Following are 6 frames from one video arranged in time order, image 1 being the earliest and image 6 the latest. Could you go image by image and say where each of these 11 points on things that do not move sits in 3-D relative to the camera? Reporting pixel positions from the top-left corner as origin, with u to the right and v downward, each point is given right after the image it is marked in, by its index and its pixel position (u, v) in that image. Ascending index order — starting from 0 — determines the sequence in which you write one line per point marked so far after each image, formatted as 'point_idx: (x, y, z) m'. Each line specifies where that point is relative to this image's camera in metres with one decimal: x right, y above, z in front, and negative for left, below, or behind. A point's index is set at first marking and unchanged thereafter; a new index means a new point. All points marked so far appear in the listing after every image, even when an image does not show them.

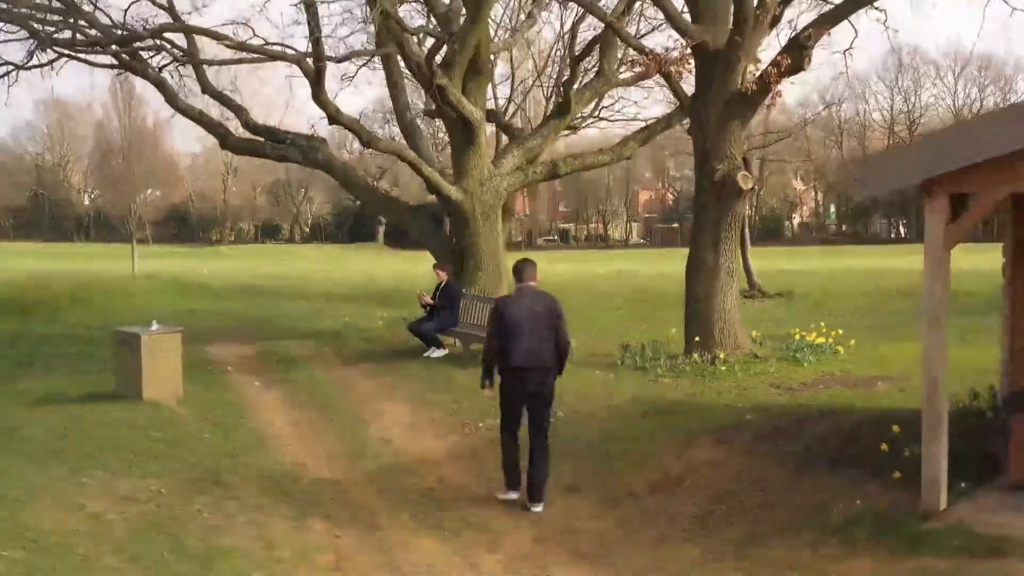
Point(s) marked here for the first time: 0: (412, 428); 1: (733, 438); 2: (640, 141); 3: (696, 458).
0: (-0.8, -1.2, +10.9) m
1: (+1.6, -1.1, +9.5) m
2: (+1.8, +2.1, +18.3) m
3: (+1.2, -1.1, +8.9) m
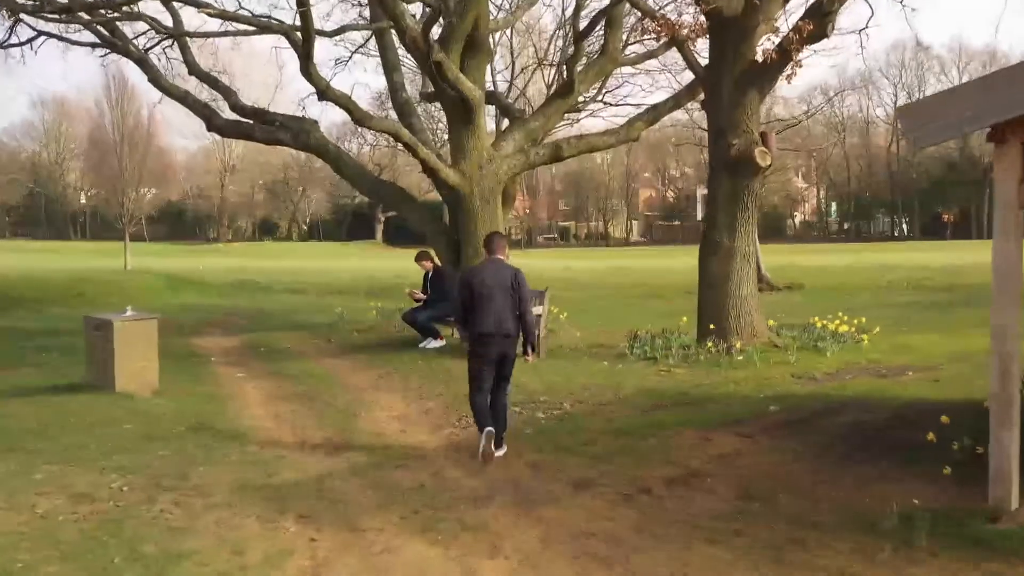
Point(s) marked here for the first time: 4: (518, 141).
0: (-0.8, -1.0, +10.0) m
1: (+1.6, -0.9, +8.7) m
2: (+1.8, +2.2, +17.4) m
3: (+1.3, -1.0, +8.0) m
4: (+0.1, +1.9, +17.3) m
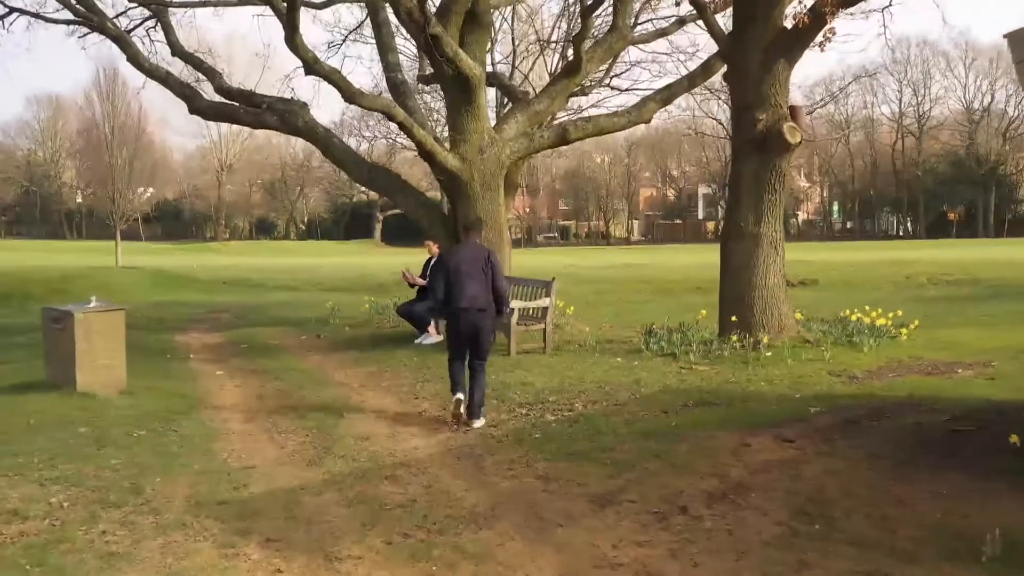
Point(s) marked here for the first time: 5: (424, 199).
0: (-0.8, -0.9, +8.9) m
1: (+1.7, -0.8, +7.5) m
2: (+1.8, +2.3, +16.3) m
3: (+1.3, -0.9, +6.9) m
4: (+0.1, +2.0, +16.2) m
5: (-1.1, +1.1, +16.7) m
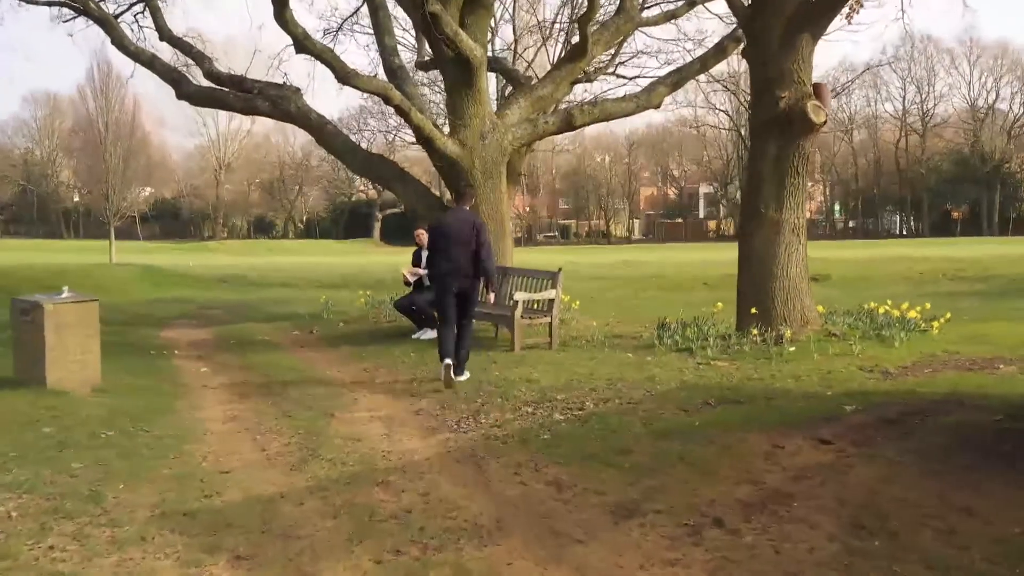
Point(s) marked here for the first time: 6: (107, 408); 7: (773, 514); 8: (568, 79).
0: (-0.8, -0.8, +8.1) m
1: (+1.7, -0.8, +6.8) m
2: (+1.8, +2.4, +15.5) m
3: (+1.3, -0.8, +6.1) m
4: (+0.1, +2.1, +15.4) m
5: (-1.1, +1.2, +15.9) m
6: (-2.7, -0.8, +8.8) m
7: (+1.0, -0.9, +5.2) m
8: (+0.7, +2.5, +15.8) m
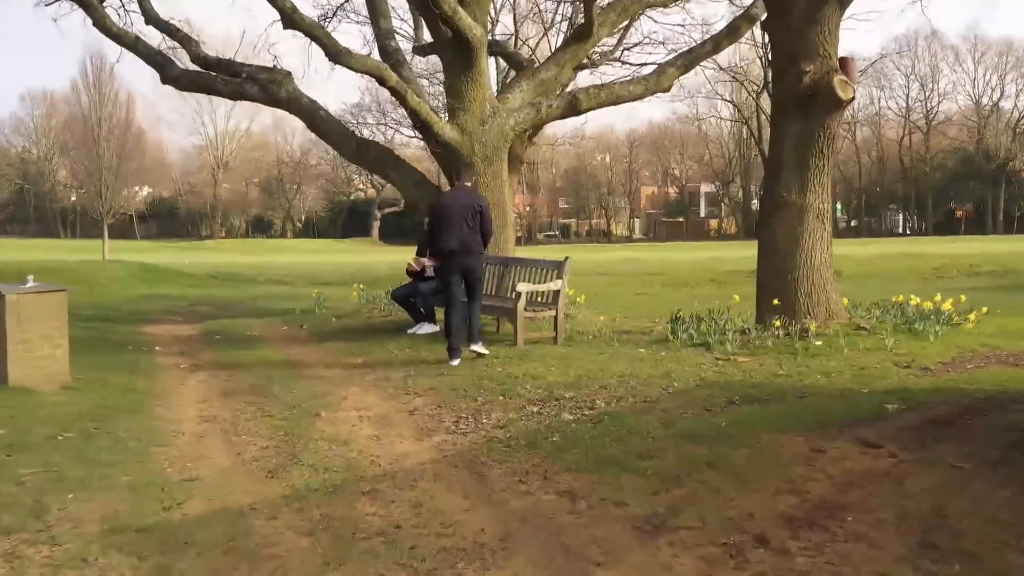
0: (-0.7, -0.8, +7.3) m
1: (+1.7, -0.7, +6.0) m
2: (+1.9, +2.4, +14.8) m
3: (+1.4, -0.7, +5.3) m
4: (+0.2, +2.2, +14.7) m
5: (-1.1, +1.3, +15.2) m
6: (-2.7, -0.7, +8.0) m
7: (+1.1, -0.8, +4.4) m
8: (+0.7, +2.6, +15.1) m
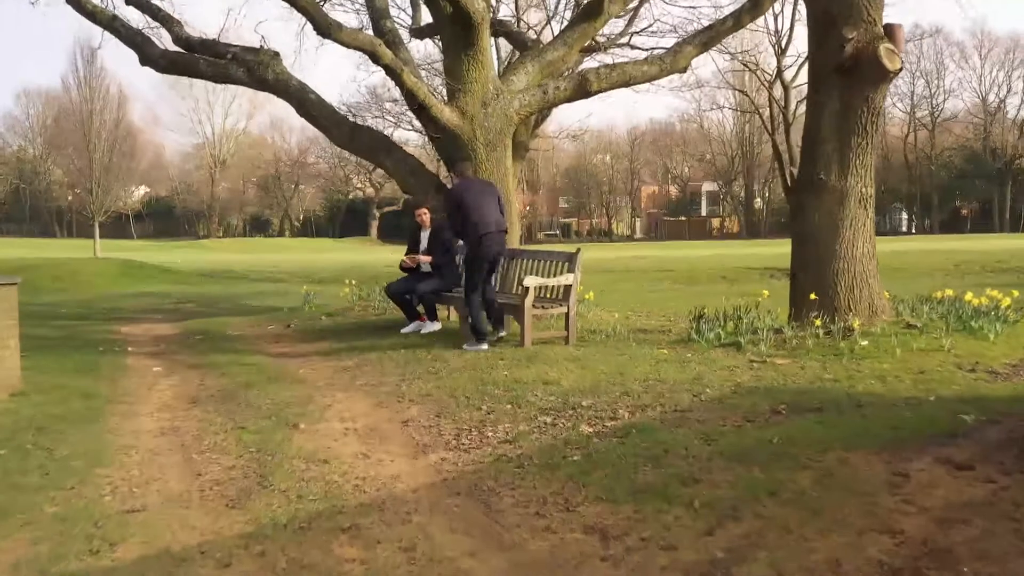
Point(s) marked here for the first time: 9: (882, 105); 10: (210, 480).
0: (-0.7, -0.7, +6.3) m
1: (+1.8, -0.6, +5.0) m
2: (+1.9, +2.5, +13.7) m
3: (+1.4, -0.7, +4.3) m
4: (+0.2, +2.2, +13.6) m
5: (-1.0, +1.3, +14.1) m
6: (-2.6, -0.7, +7.0) m
7: (+1.1, -0.8, +3.4) m
8: (+0.7, +2.6, +14.0) m
9: (+2.5, +1.2, +8.9) m
10: (-1.2, -0.8, +5.3) m
